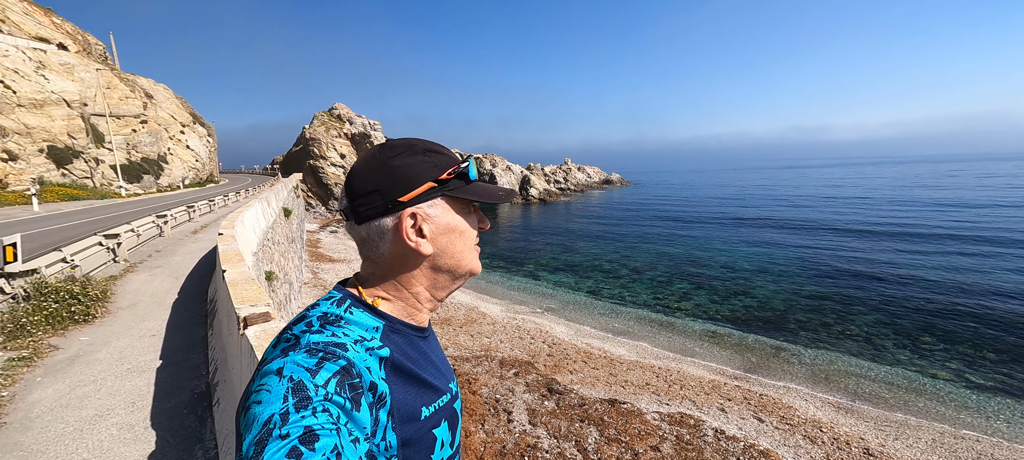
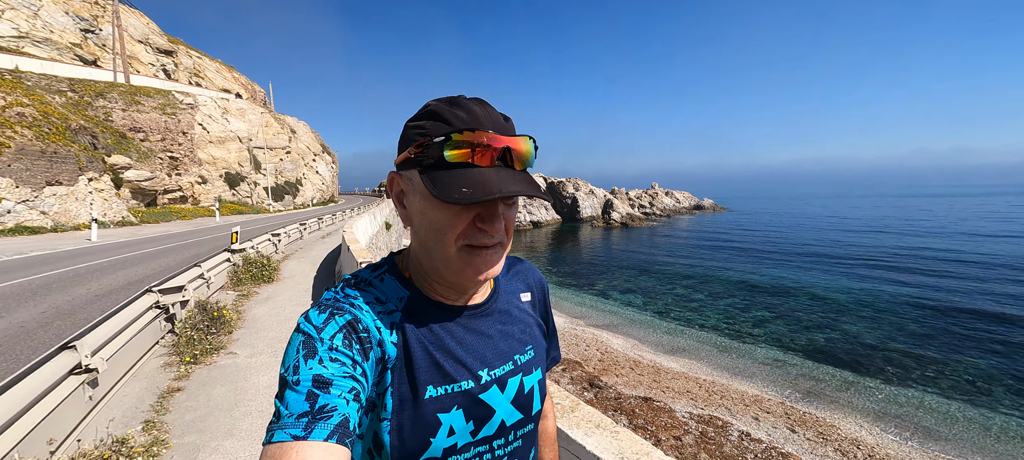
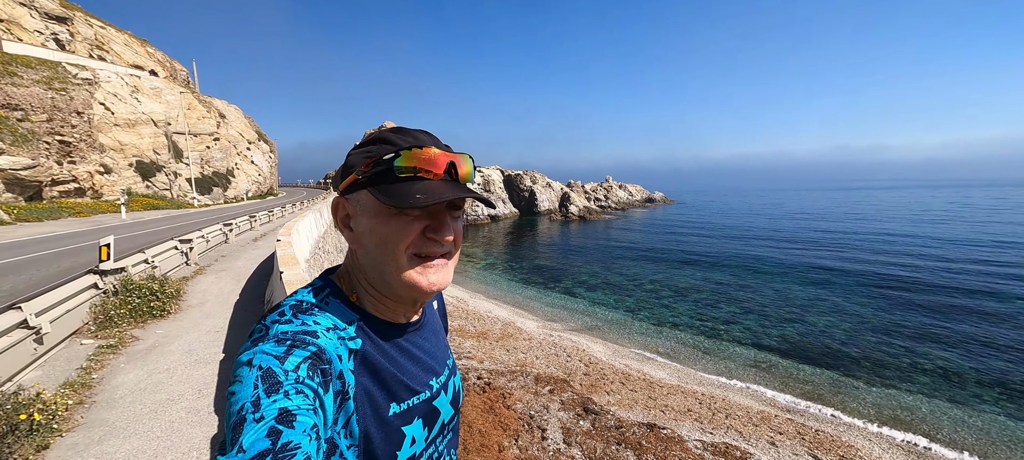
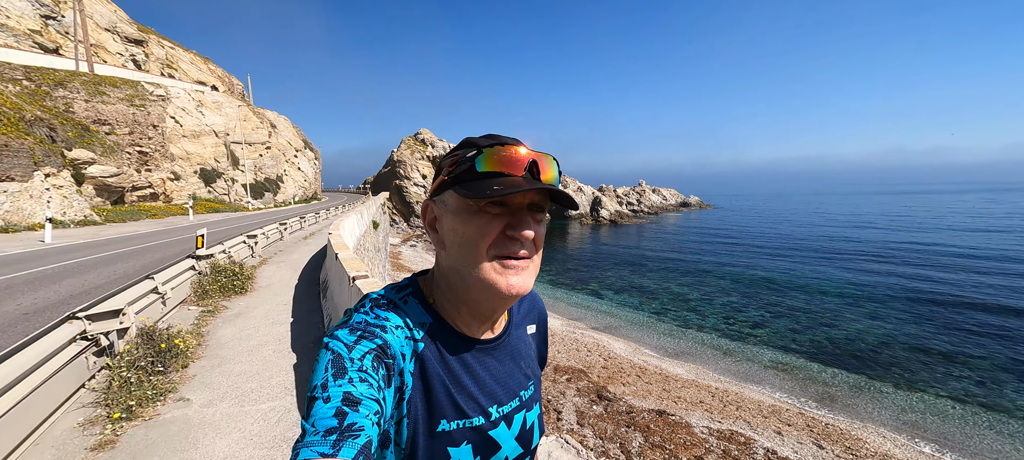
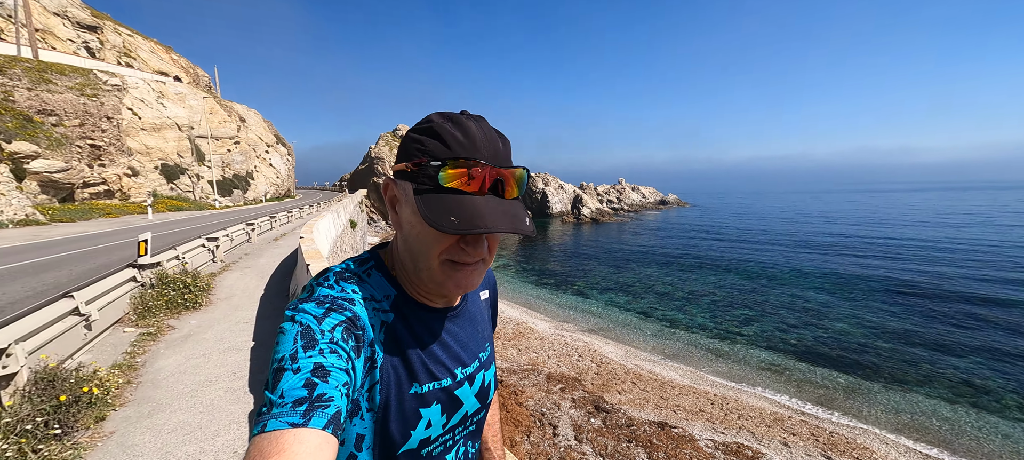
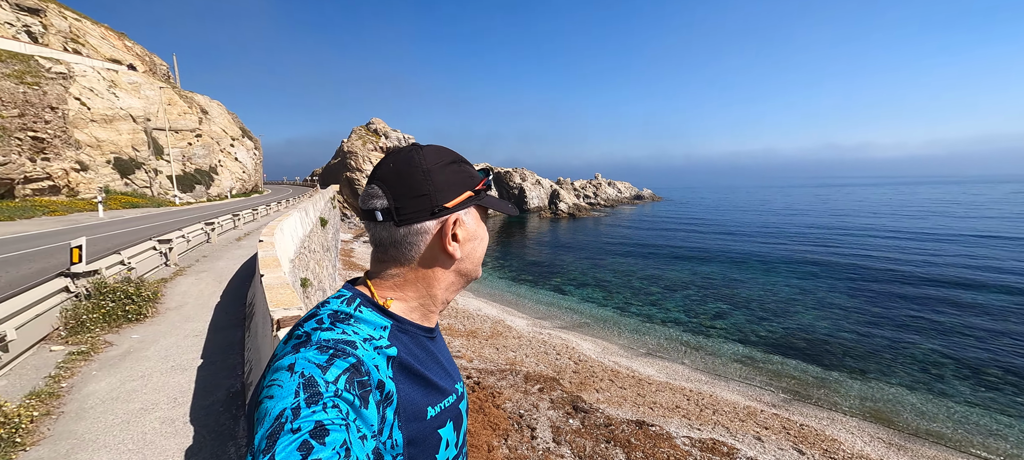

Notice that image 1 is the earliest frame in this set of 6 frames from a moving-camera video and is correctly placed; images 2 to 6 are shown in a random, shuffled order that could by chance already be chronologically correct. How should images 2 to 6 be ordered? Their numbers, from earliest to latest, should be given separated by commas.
6, 3, 5, 4, 2
